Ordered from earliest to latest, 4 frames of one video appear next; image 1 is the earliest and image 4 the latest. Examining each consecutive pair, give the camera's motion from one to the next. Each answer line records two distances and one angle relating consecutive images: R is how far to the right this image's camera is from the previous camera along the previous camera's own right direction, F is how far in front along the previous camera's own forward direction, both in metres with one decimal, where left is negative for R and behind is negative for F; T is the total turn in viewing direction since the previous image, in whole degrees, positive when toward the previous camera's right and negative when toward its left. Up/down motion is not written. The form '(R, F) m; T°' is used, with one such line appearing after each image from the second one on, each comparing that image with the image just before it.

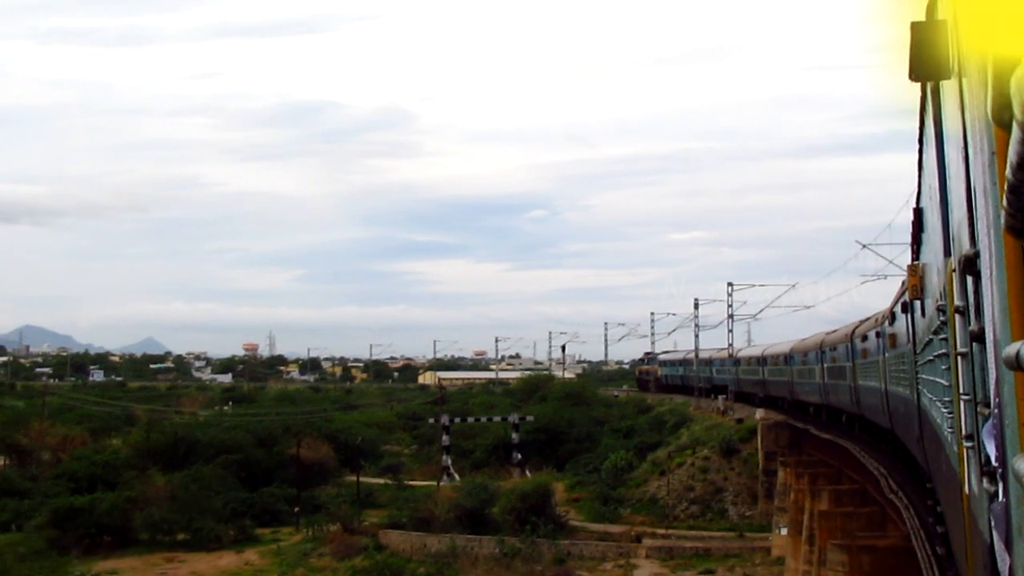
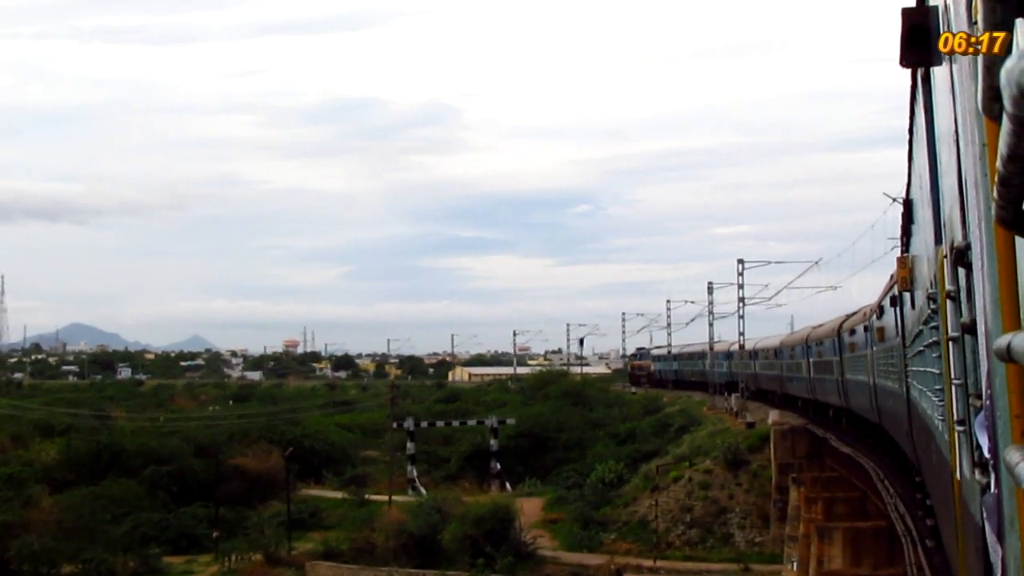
(+0.2, +0.6) m; -2°
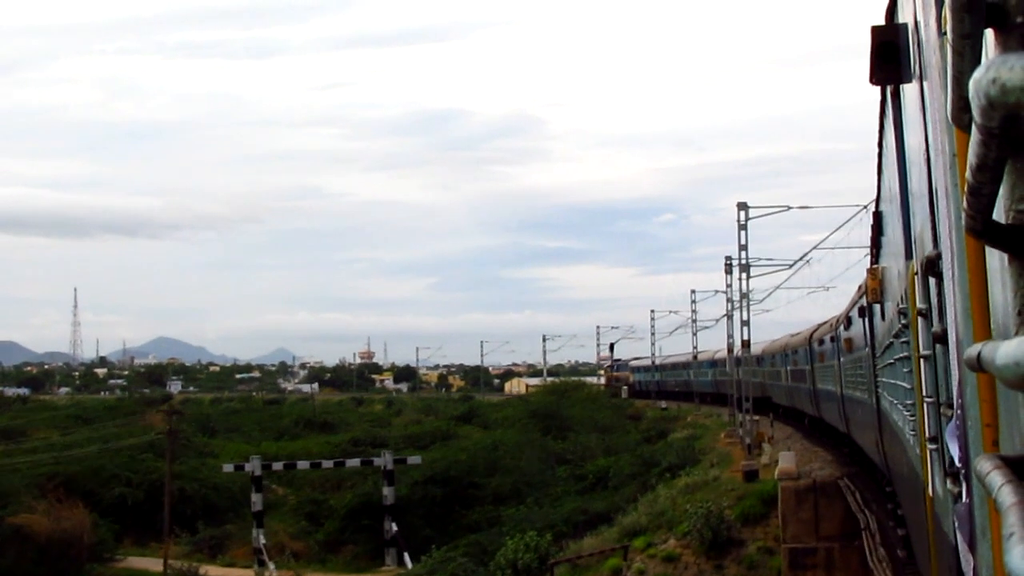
(+0.4, +1.2) m; -4°
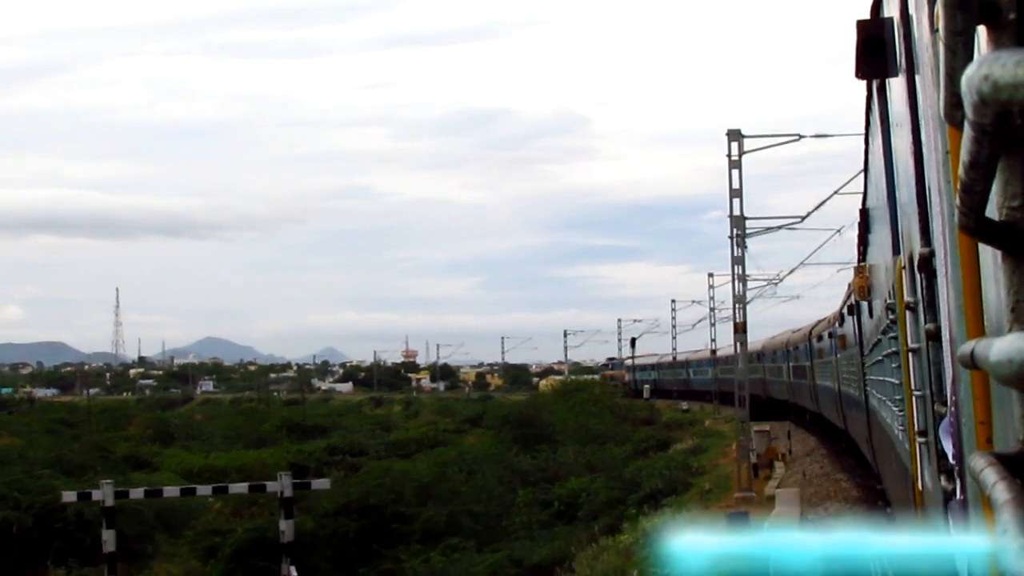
(+0.2, +0.6) m; -2°
